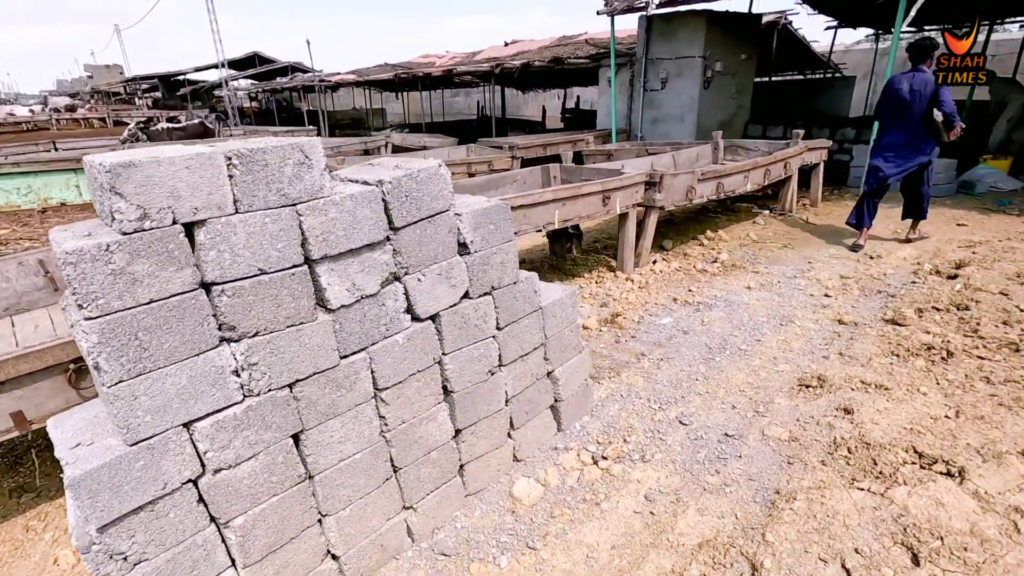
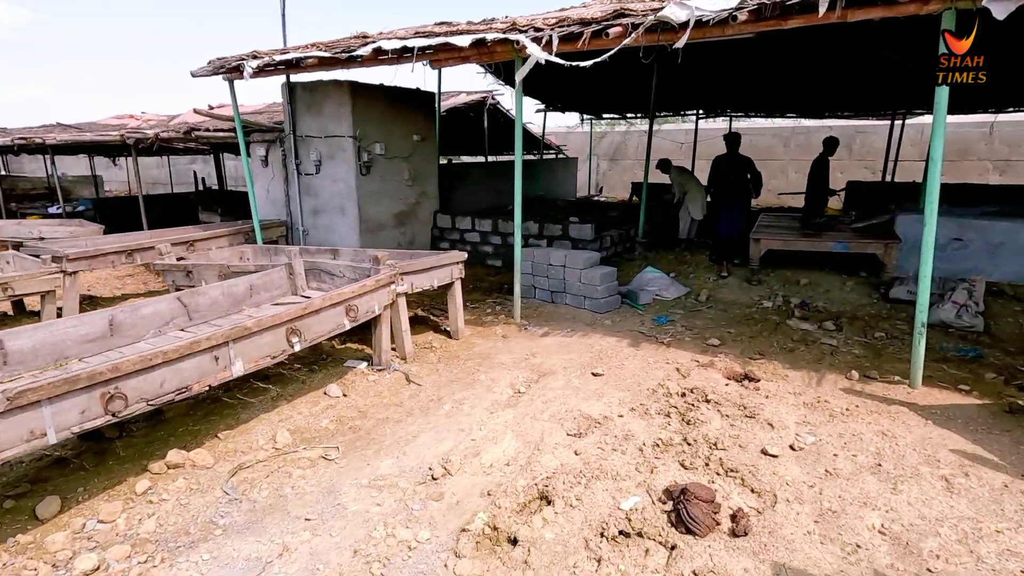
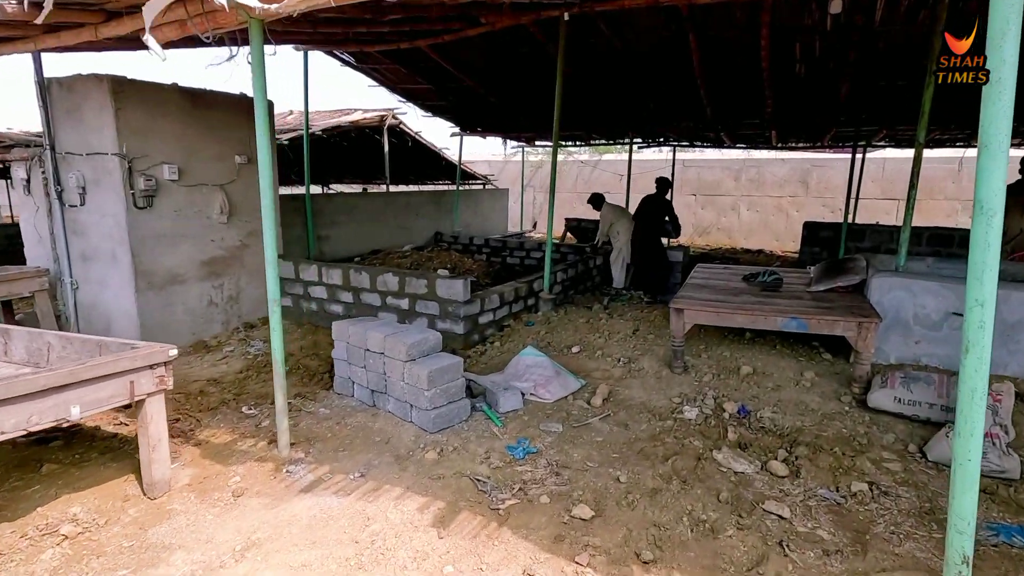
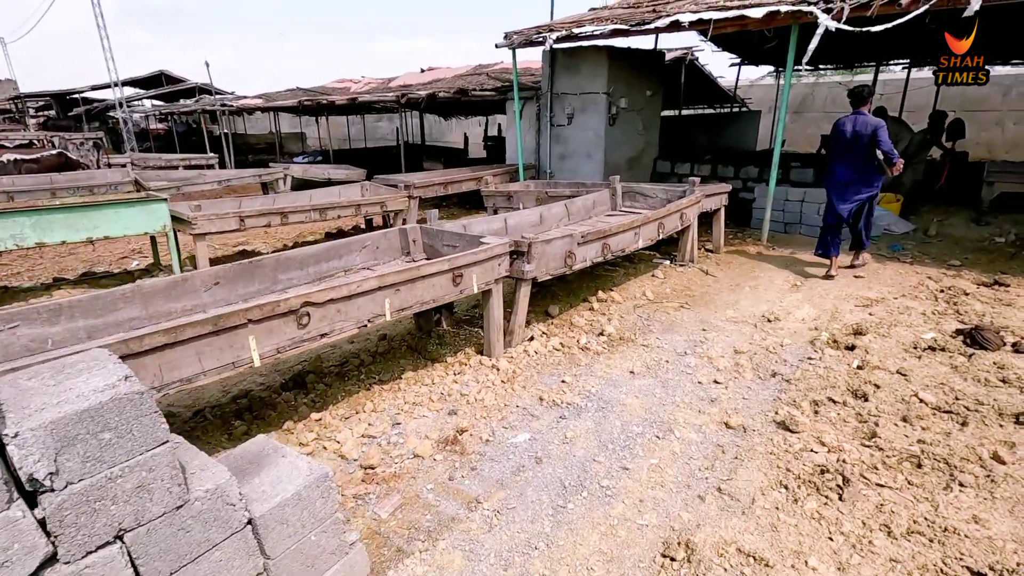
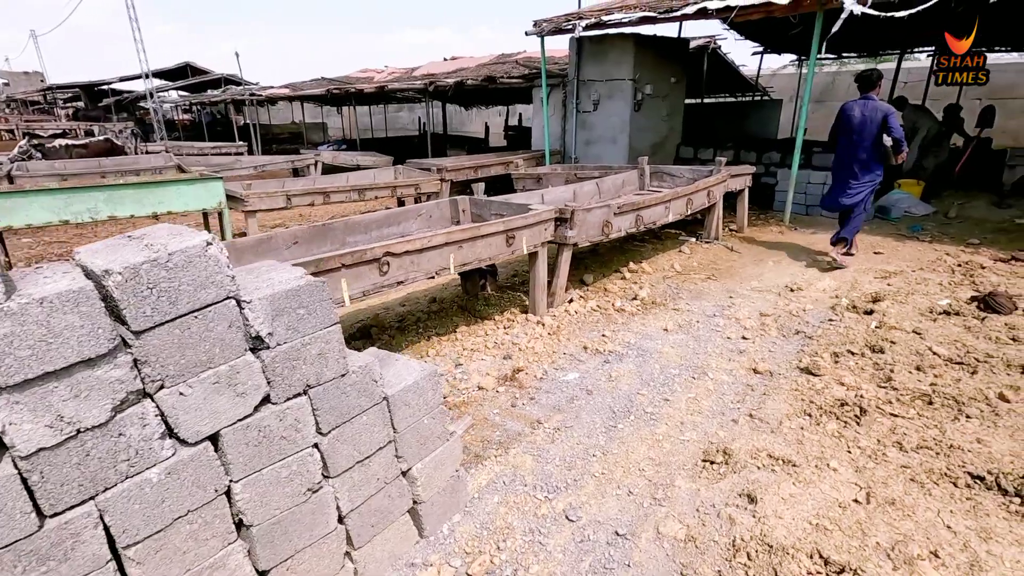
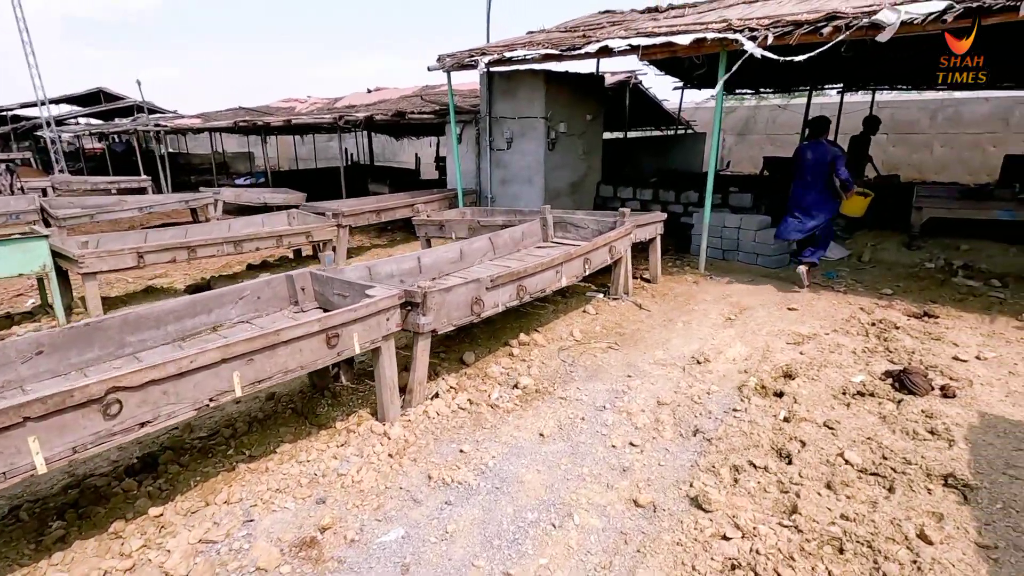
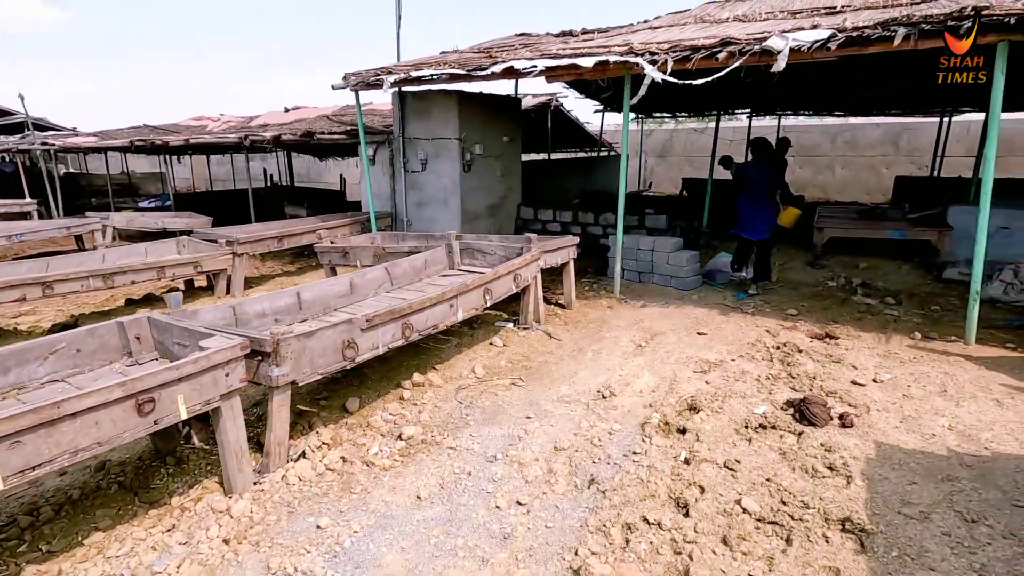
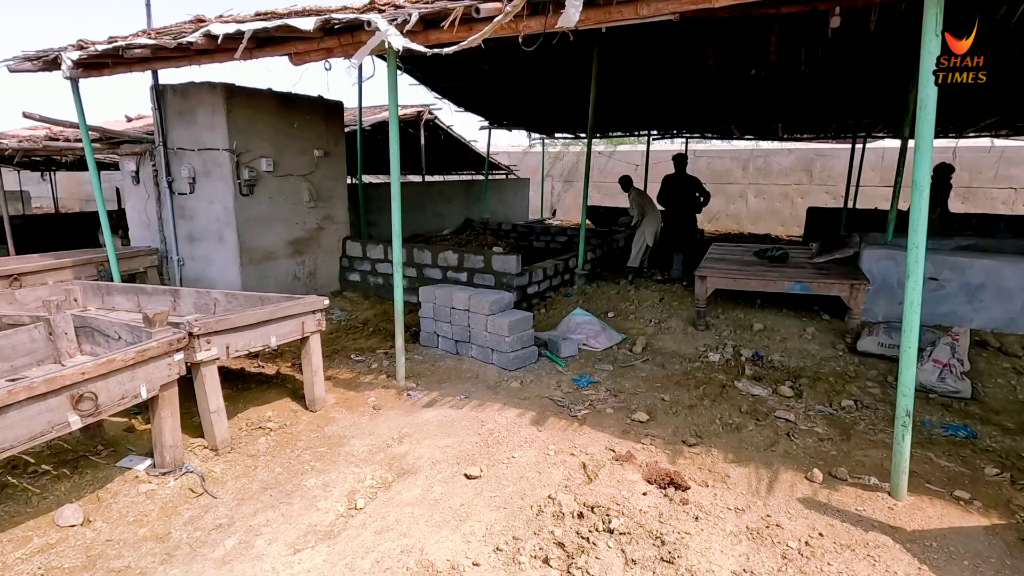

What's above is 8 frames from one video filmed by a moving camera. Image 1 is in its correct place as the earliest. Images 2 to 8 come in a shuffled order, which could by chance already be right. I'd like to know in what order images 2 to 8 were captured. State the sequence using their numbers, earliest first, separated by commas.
5, 4, 6, 7, 2, 8, 3
